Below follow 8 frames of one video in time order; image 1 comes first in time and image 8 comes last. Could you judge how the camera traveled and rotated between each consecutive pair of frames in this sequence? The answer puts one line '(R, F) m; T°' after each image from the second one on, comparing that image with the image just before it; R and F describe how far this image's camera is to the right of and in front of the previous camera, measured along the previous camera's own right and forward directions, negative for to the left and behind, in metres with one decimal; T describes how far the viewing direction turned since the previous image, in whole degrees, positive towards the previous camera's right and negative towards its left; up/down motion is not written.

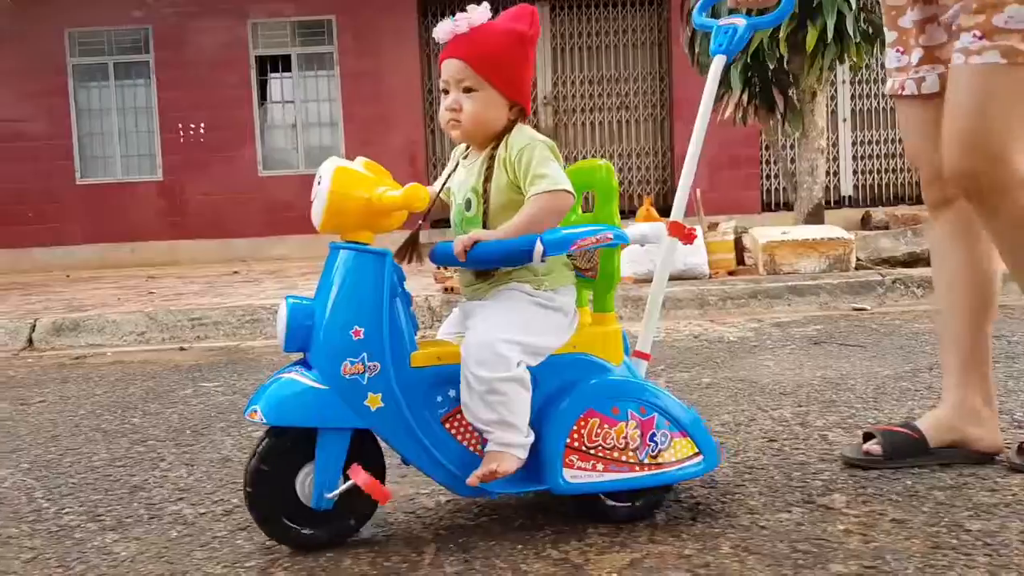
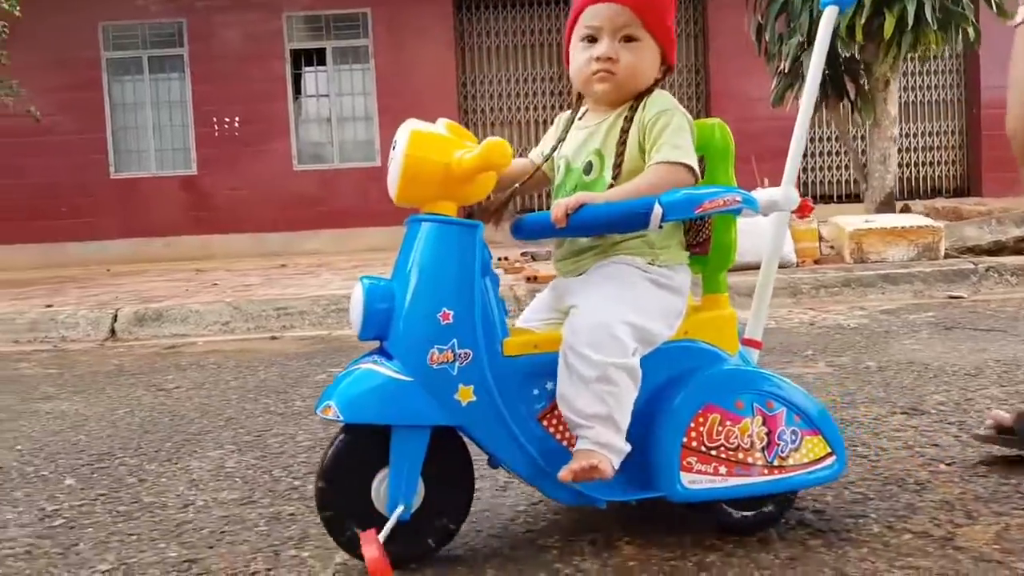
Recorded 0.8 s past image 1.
(-0.7, +0.1) m; 0°
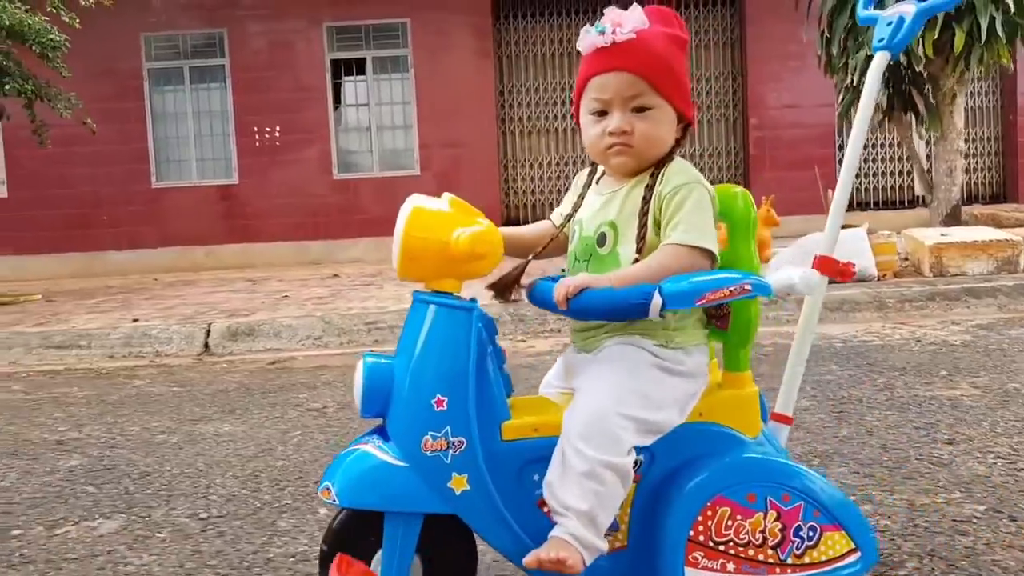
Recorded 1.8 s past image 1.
(-0.6, -0.1) m; 0°
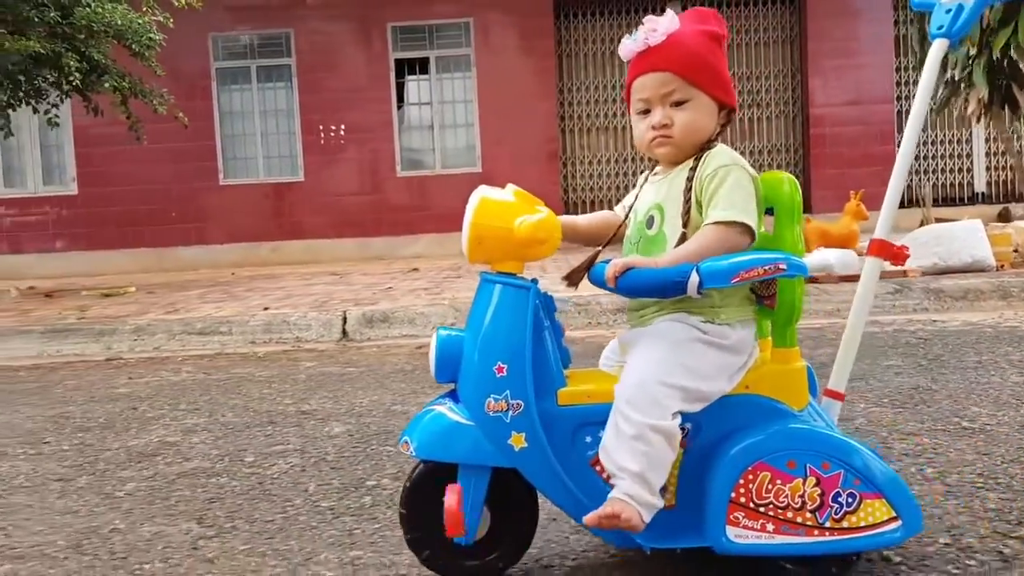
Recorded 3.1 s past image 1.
(-0.9, -0.2) m; -1°
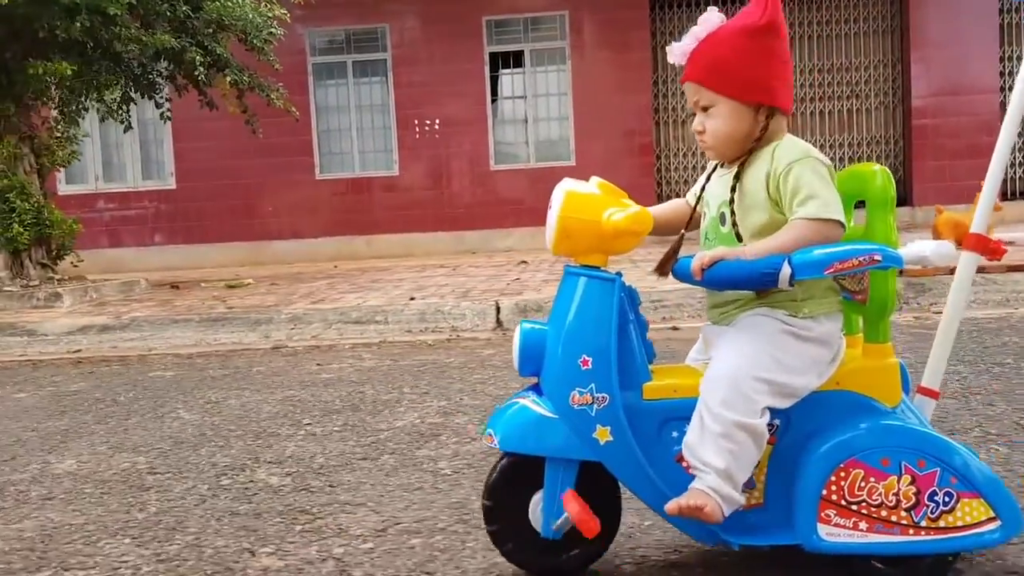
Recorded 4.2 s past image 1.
(-0.9, +0.1) m; -3°
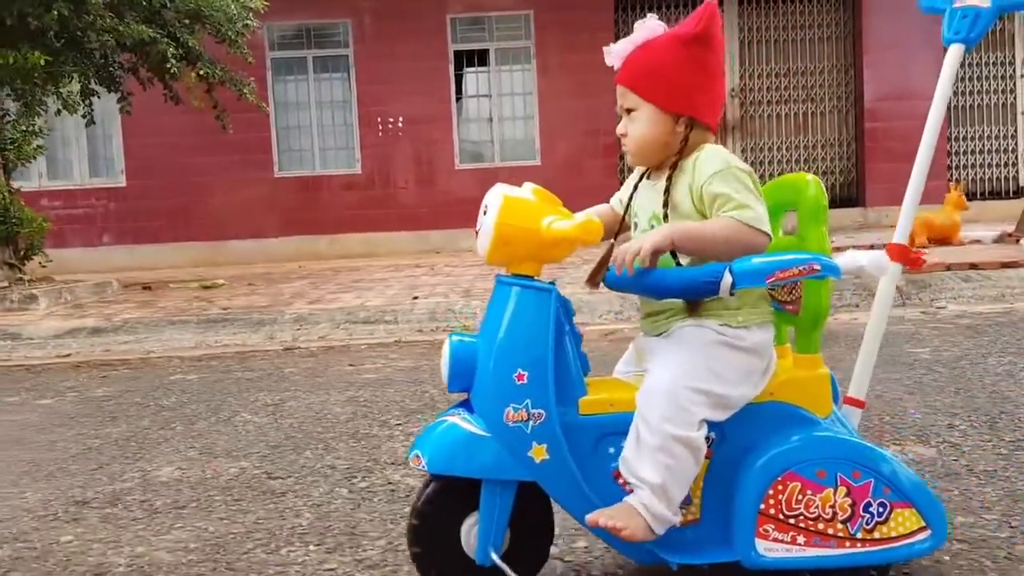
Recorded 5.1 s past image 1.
(-0.6, 0.0) m; +5°
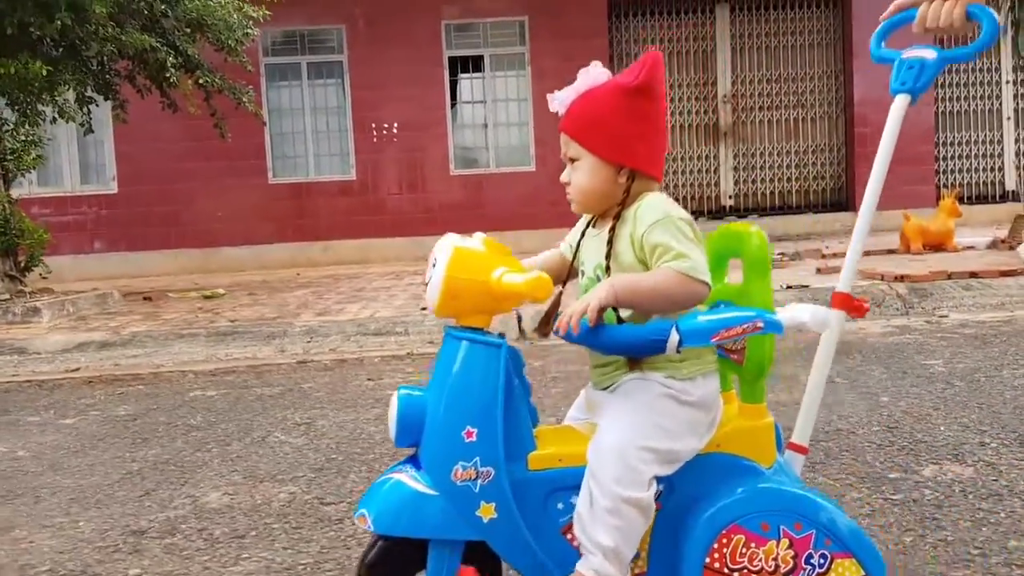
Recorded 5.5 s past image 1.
(-0.2, 0.0) m; +1°
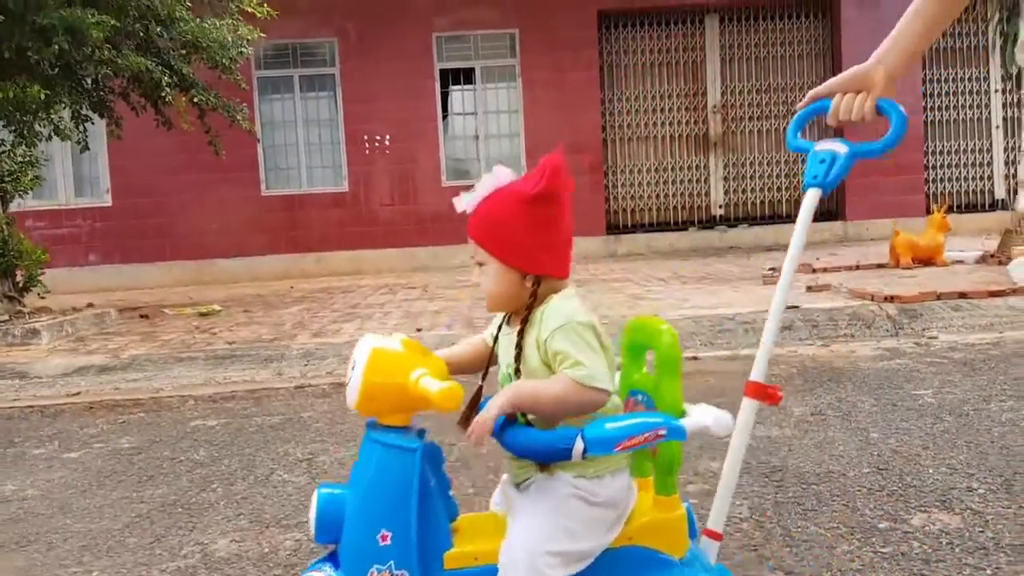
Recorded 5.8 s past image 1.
(0.0, -0.1) m; +1°
